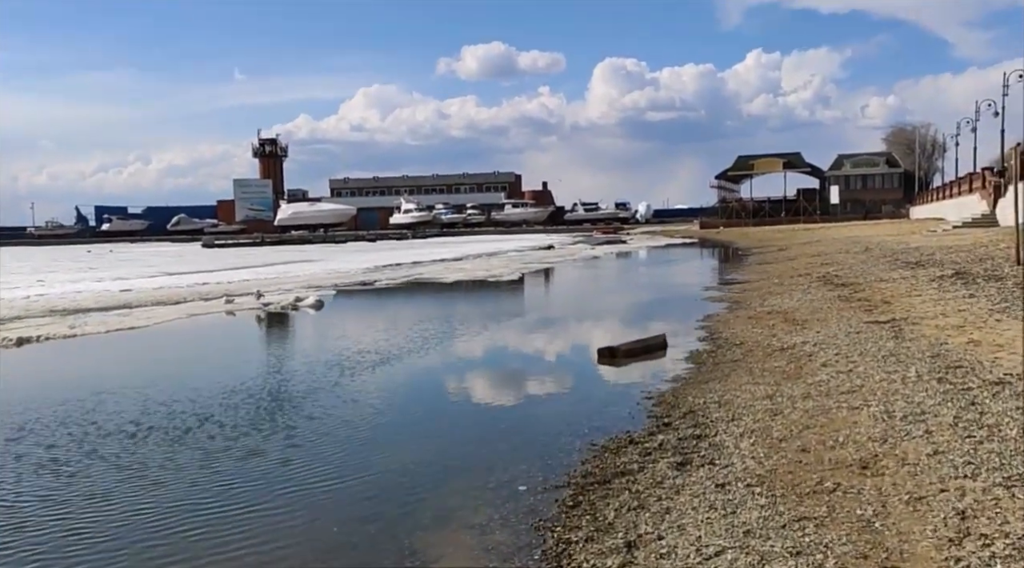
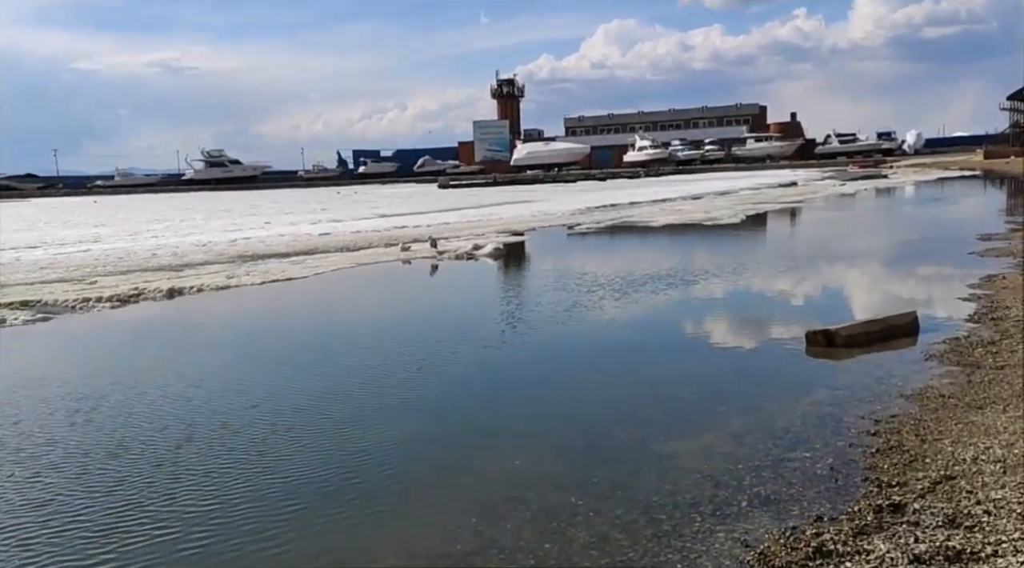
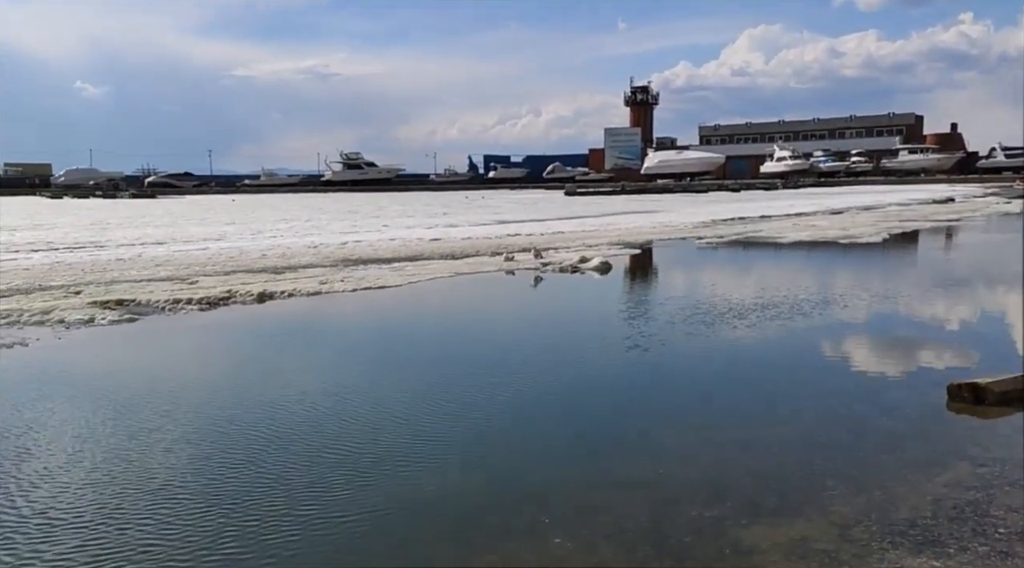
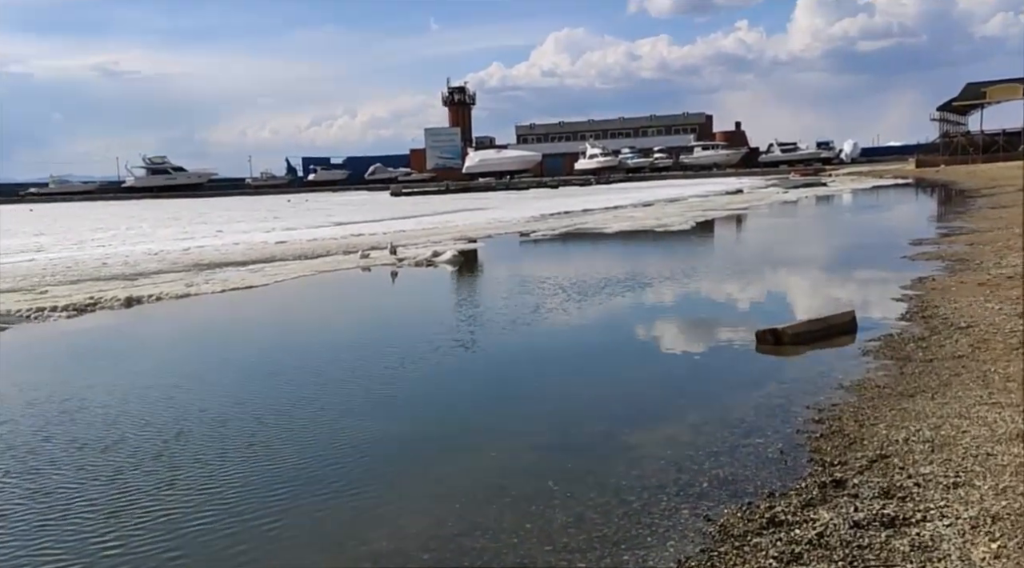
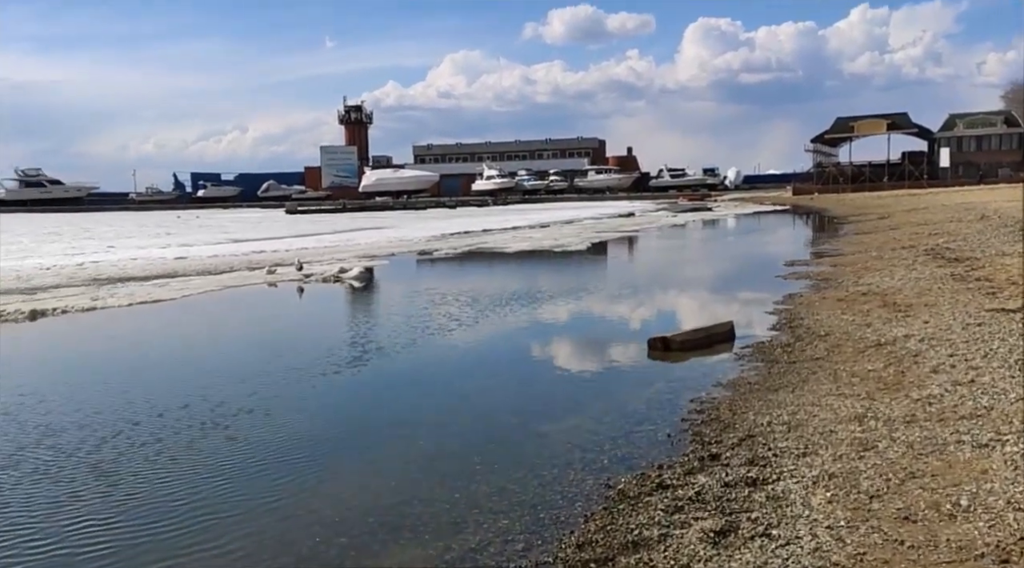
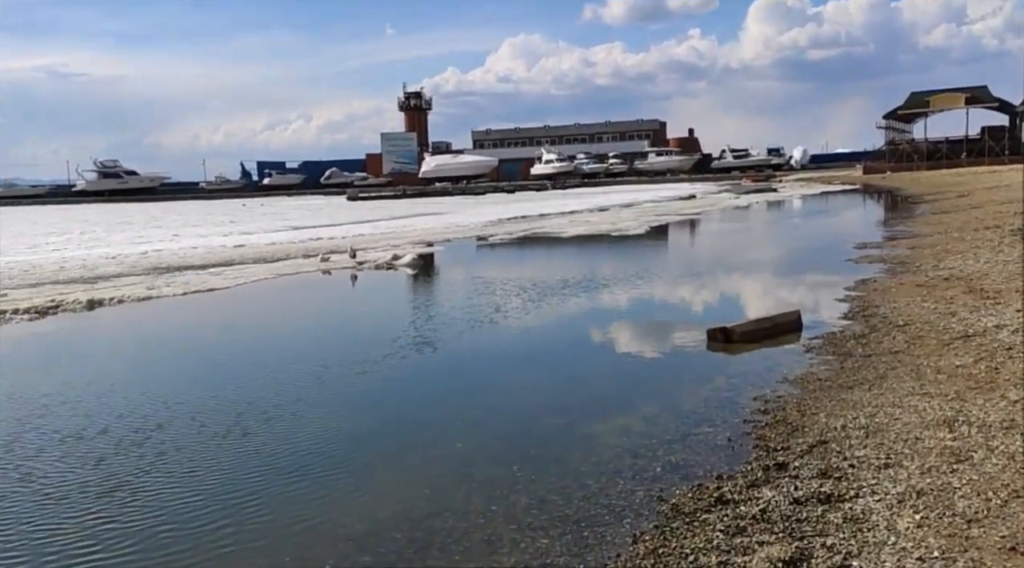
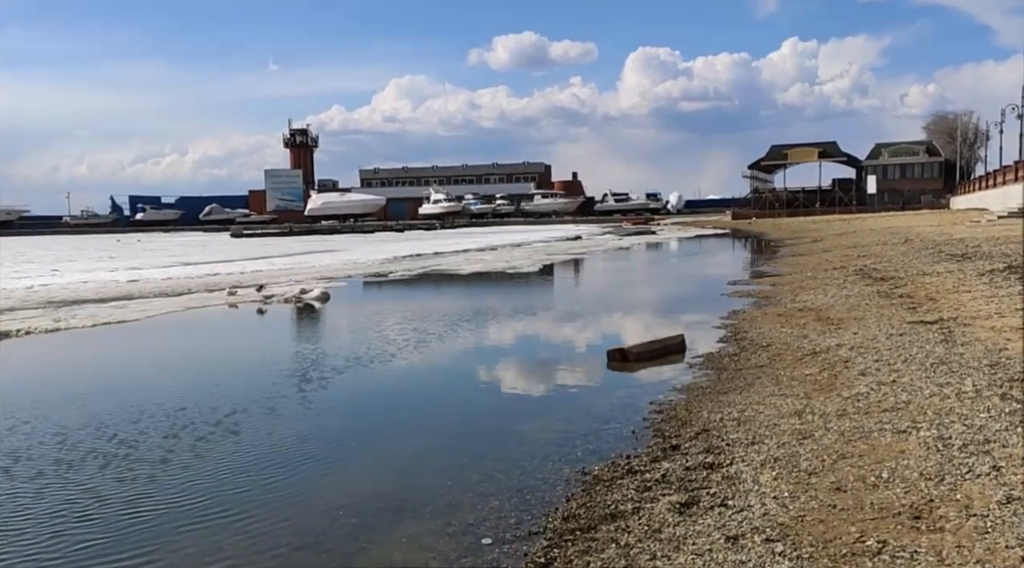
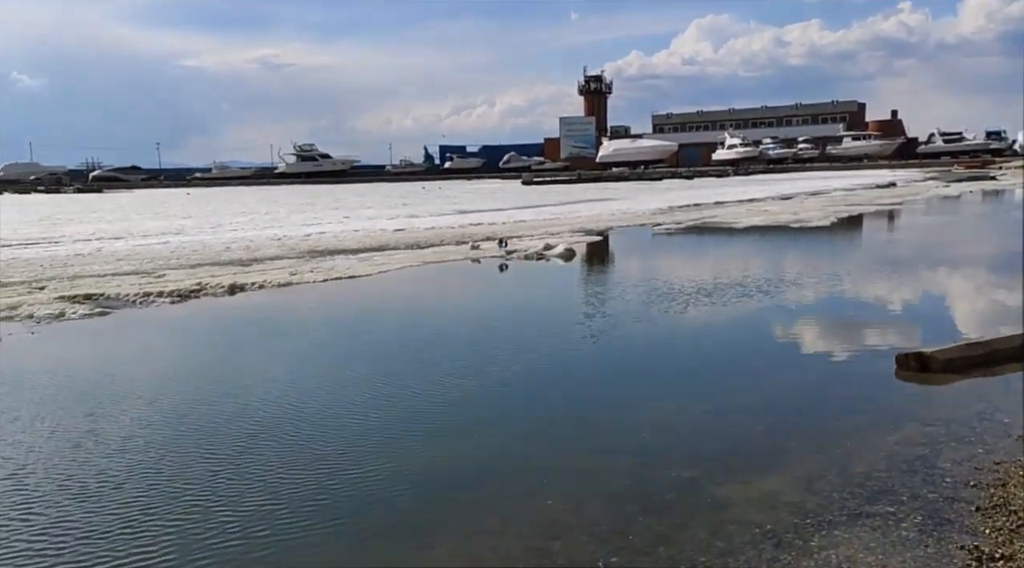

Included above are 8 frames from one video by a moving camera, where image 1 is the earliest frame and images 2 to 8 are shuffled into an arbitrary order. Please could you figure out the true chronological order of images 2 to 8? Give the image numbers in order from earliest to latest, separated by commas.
7, 5, 6, 4, 2, 8, 3
